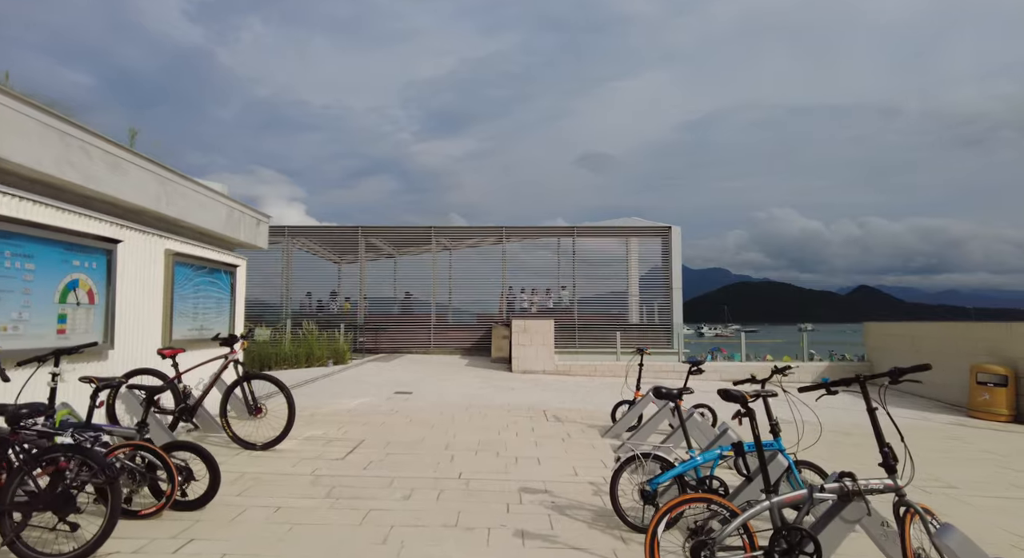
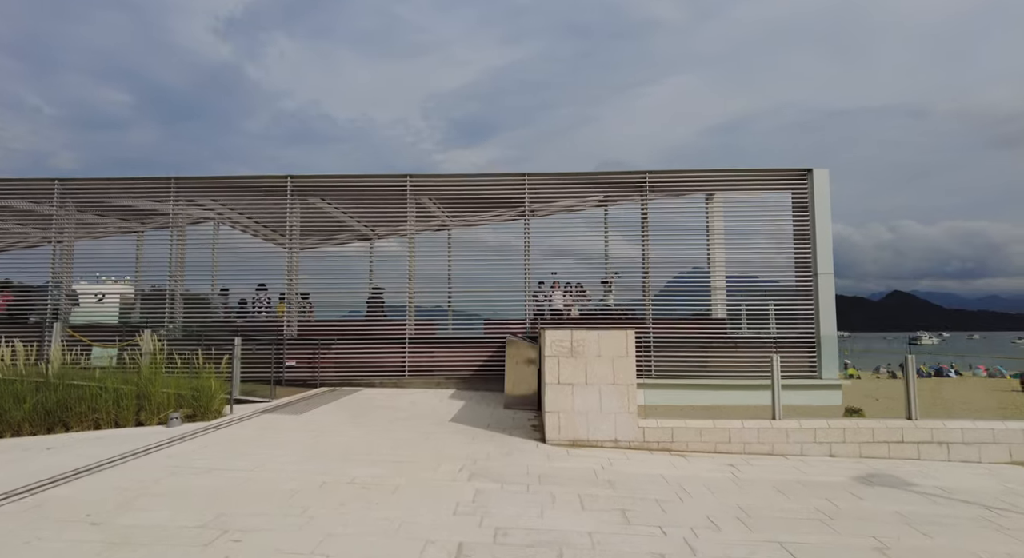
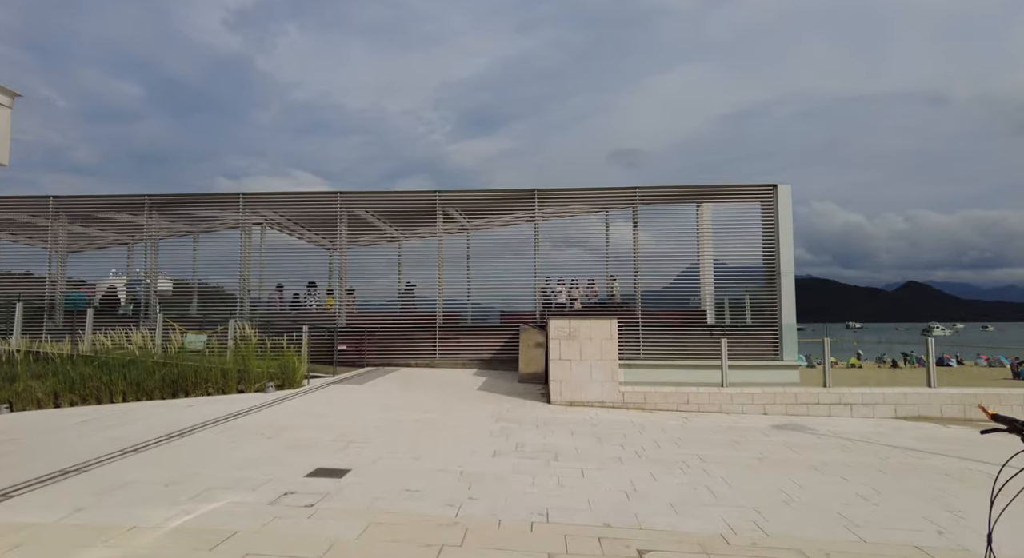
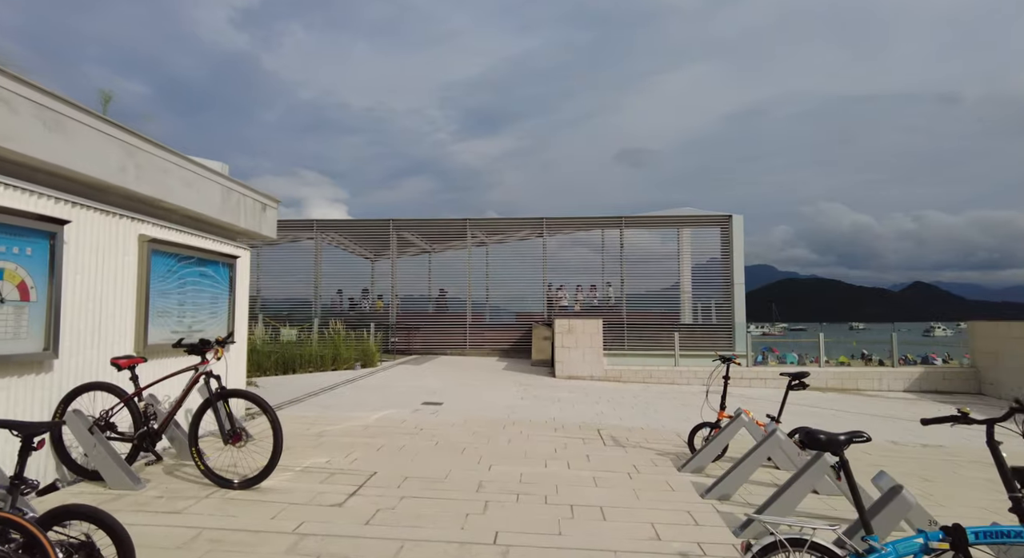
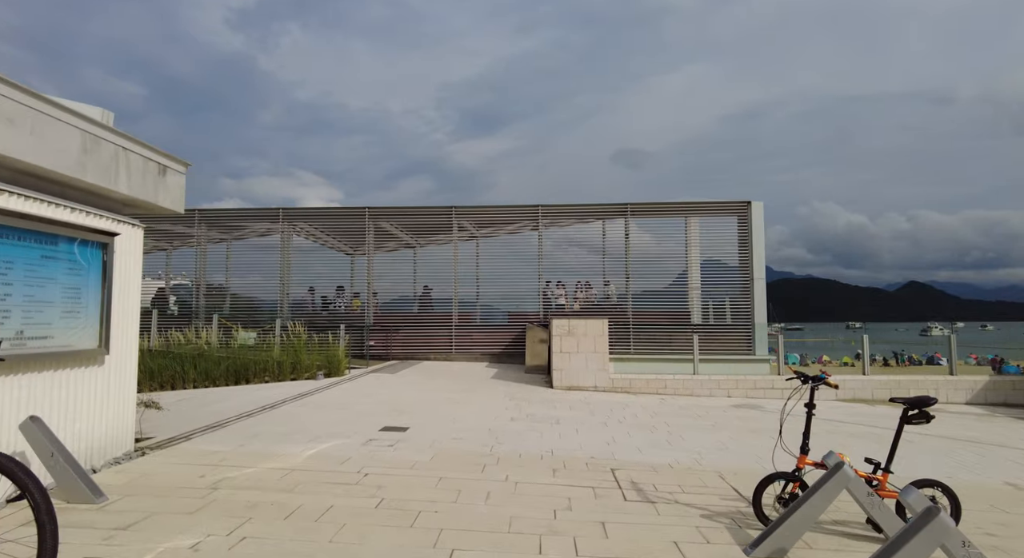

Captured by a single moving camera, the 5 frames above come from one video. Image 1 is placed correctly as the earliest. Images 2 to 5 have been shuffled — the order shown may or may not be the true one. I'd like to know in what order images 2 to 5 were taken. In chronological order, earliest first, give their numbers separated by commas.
4, 5, 3, 2
